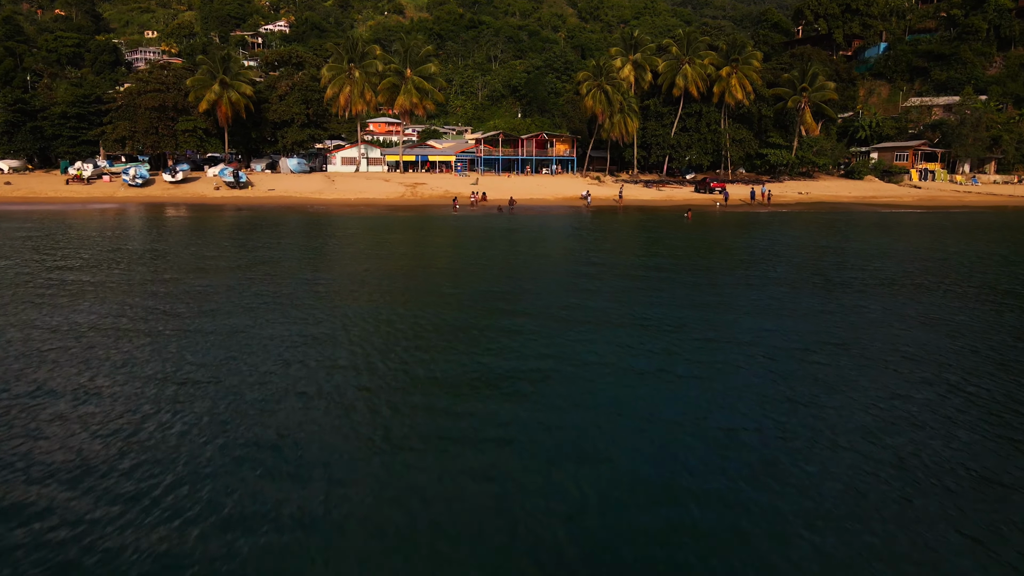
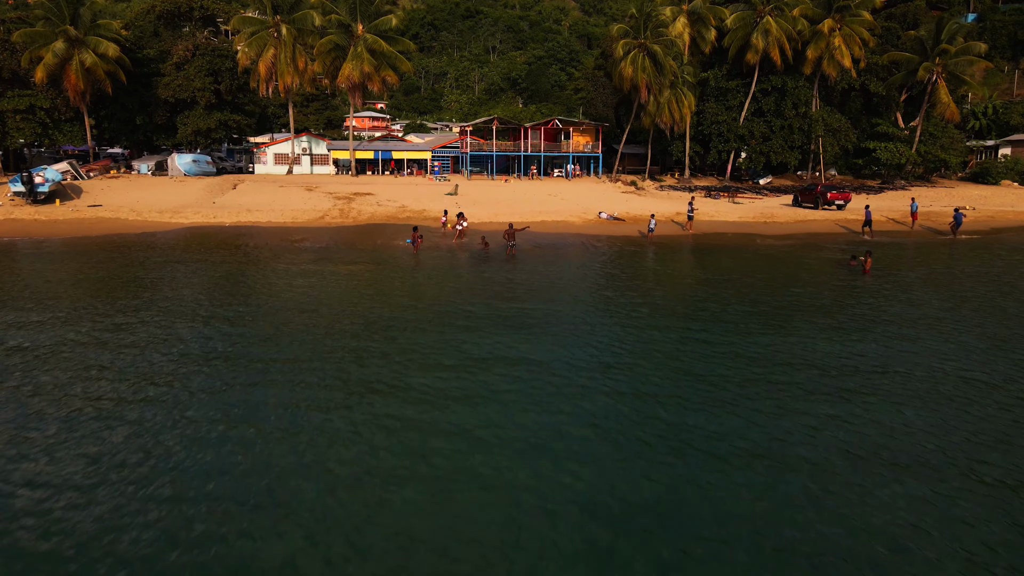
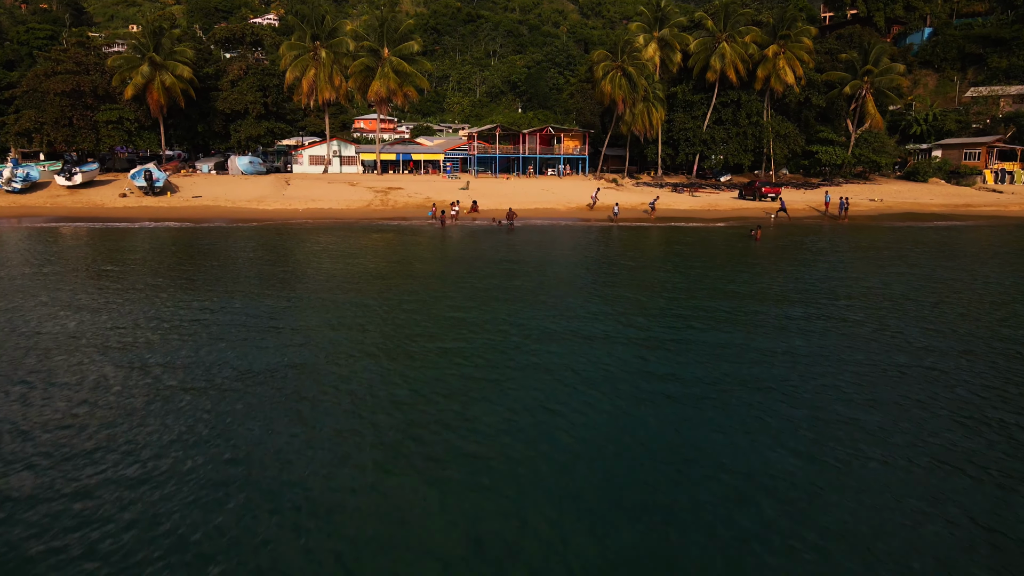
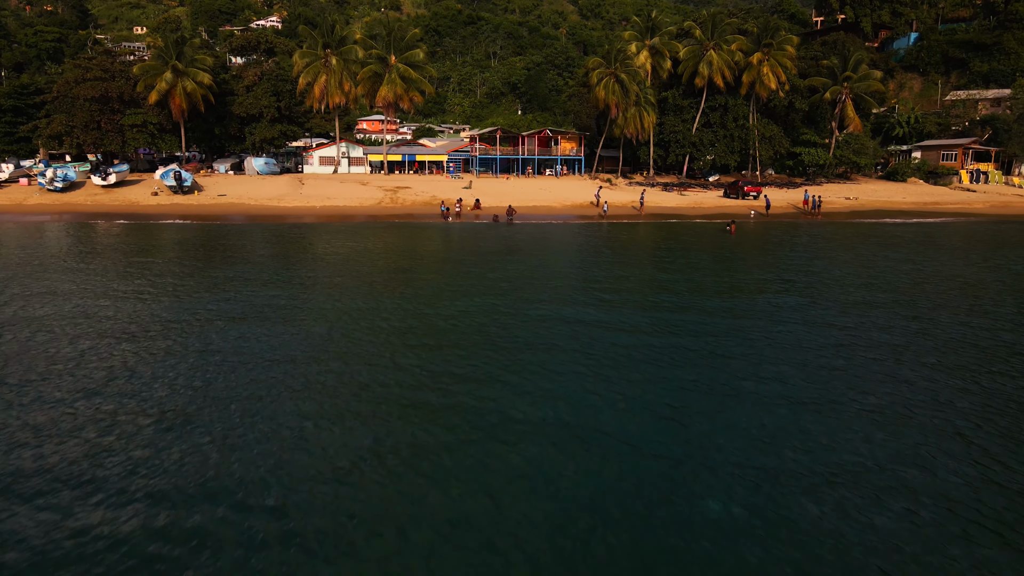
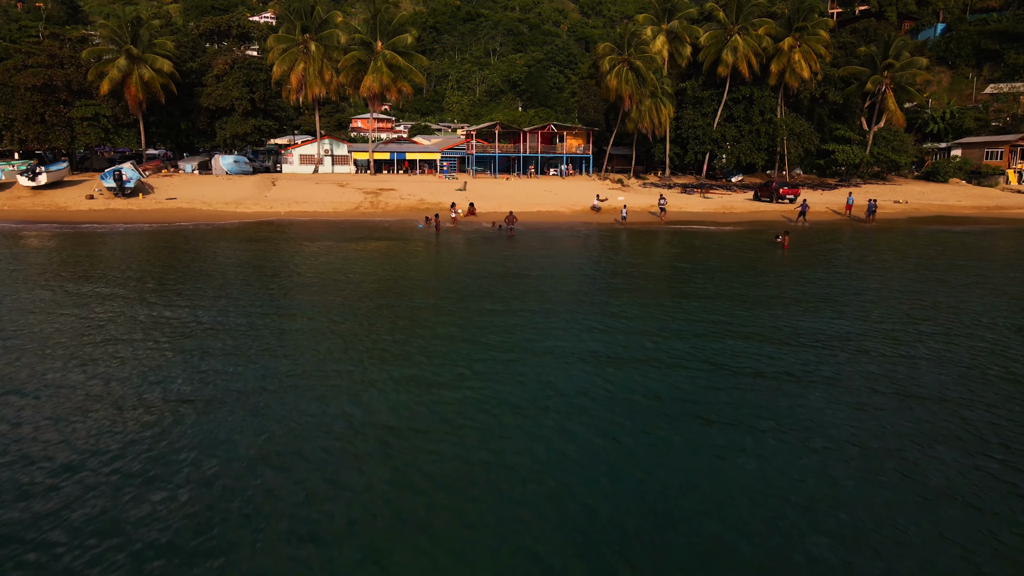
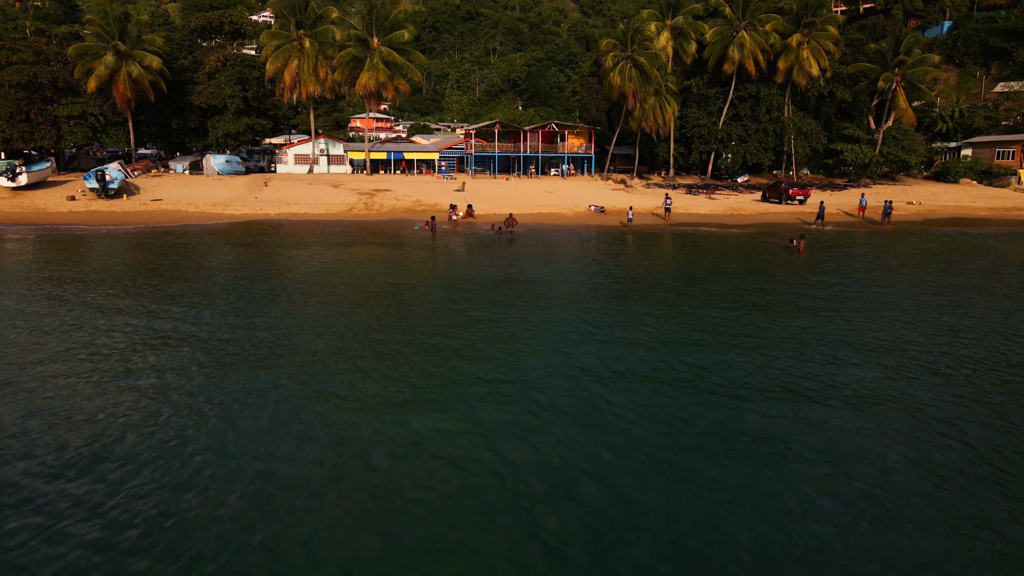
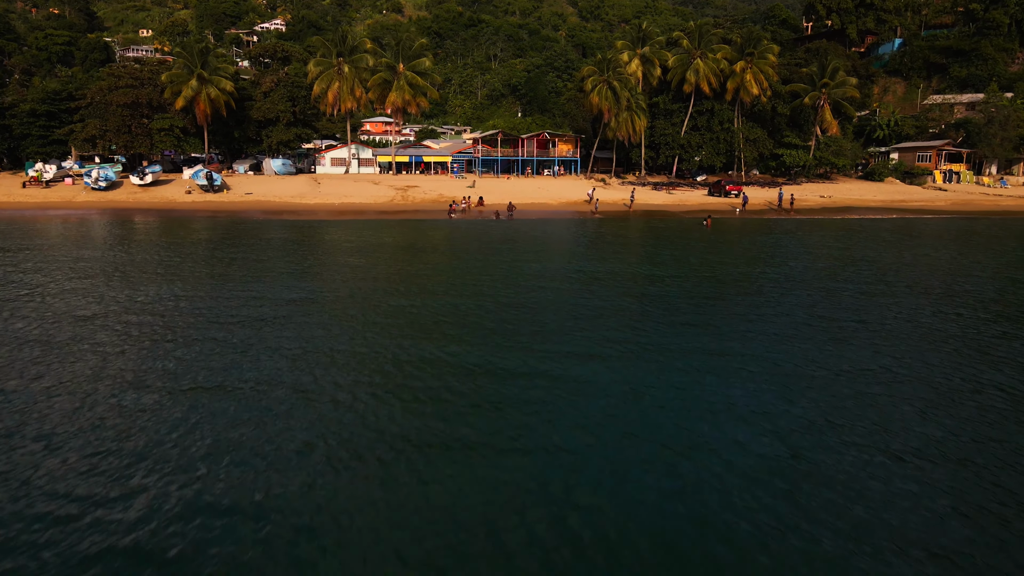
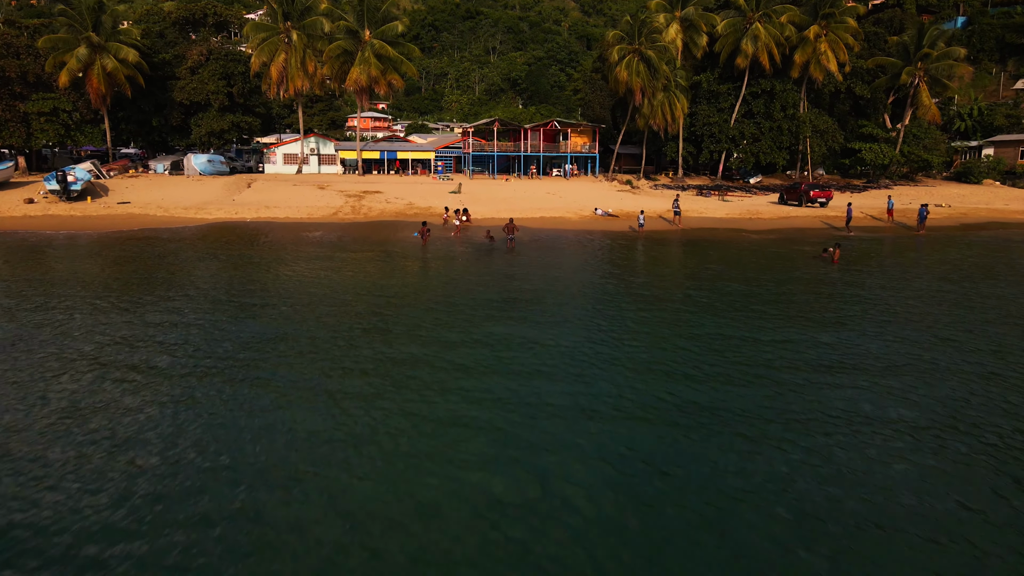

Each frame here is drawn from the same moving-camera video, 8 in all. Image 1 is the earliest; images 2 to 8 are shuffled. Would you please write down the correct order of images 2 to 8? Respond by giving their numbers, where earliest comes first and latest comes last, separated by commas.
7, 4, 3, 5, 6, 8, 2
